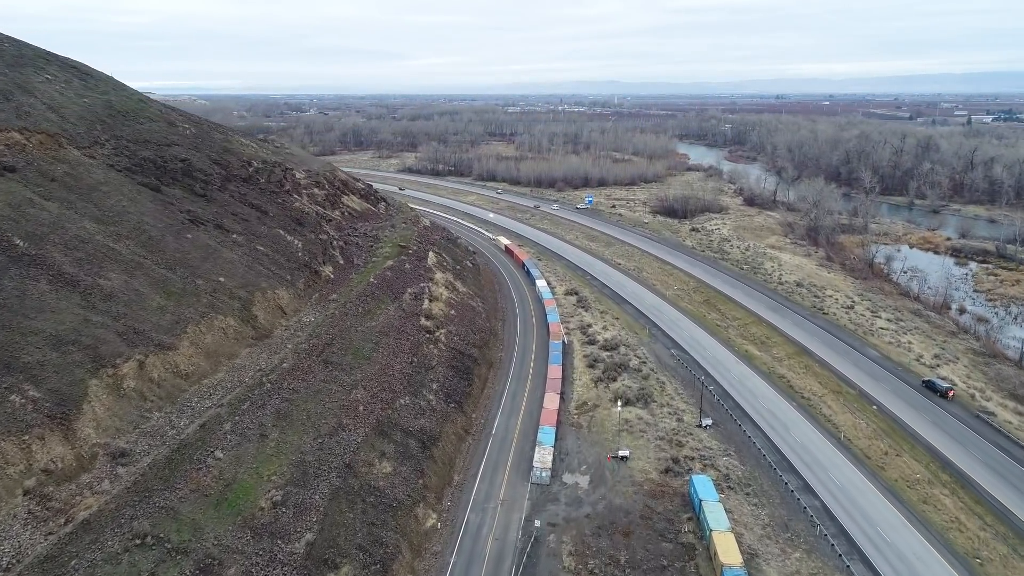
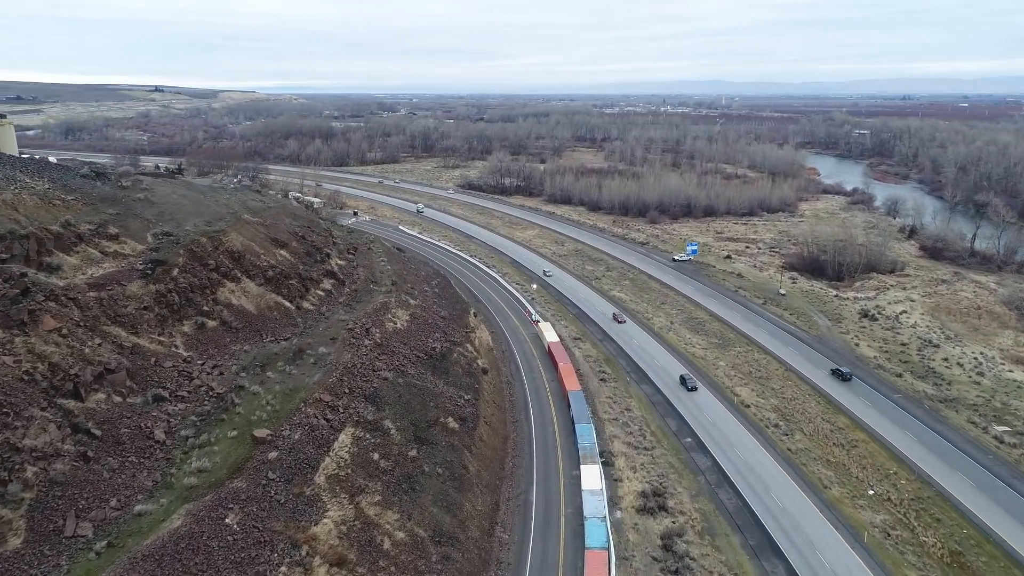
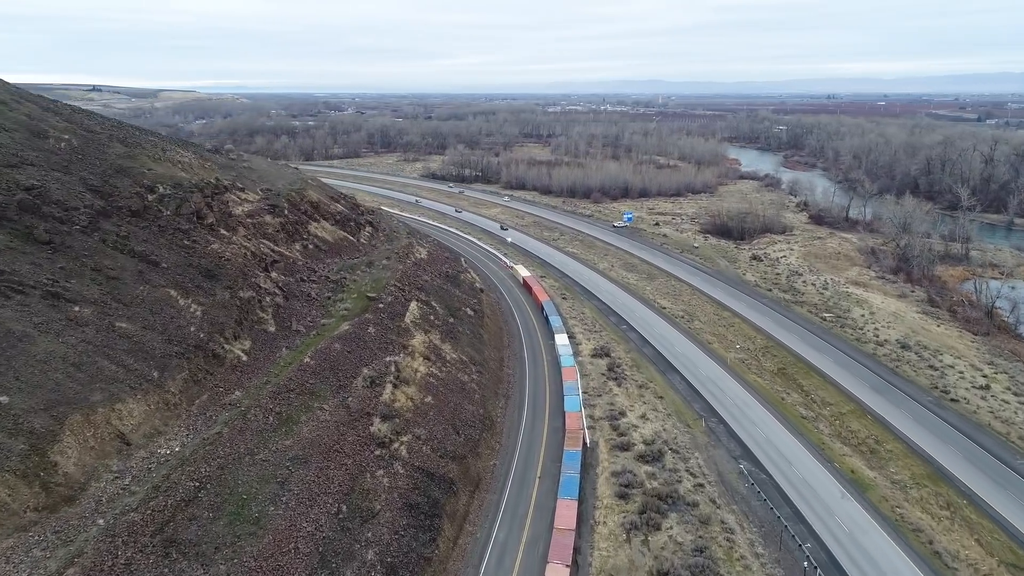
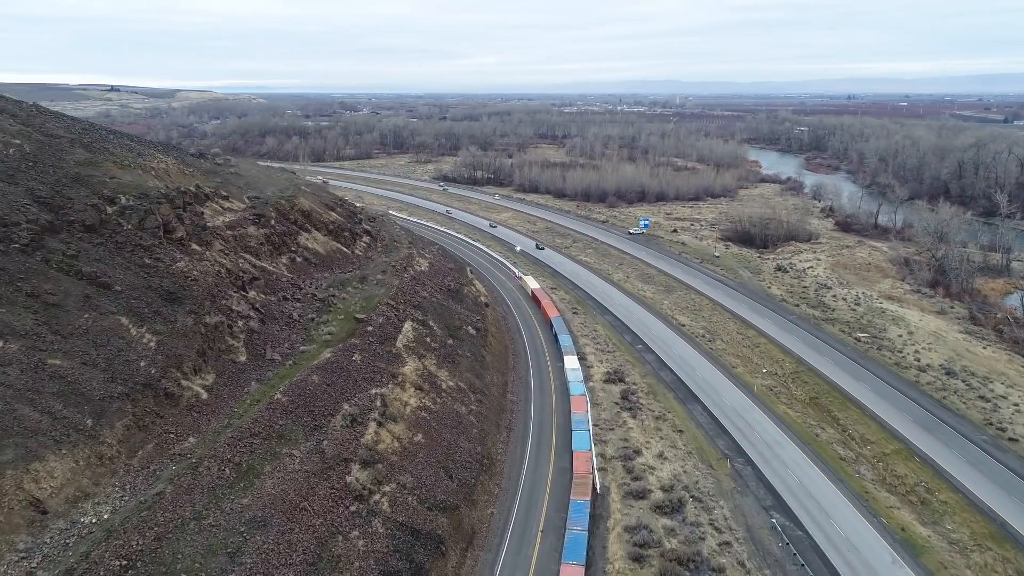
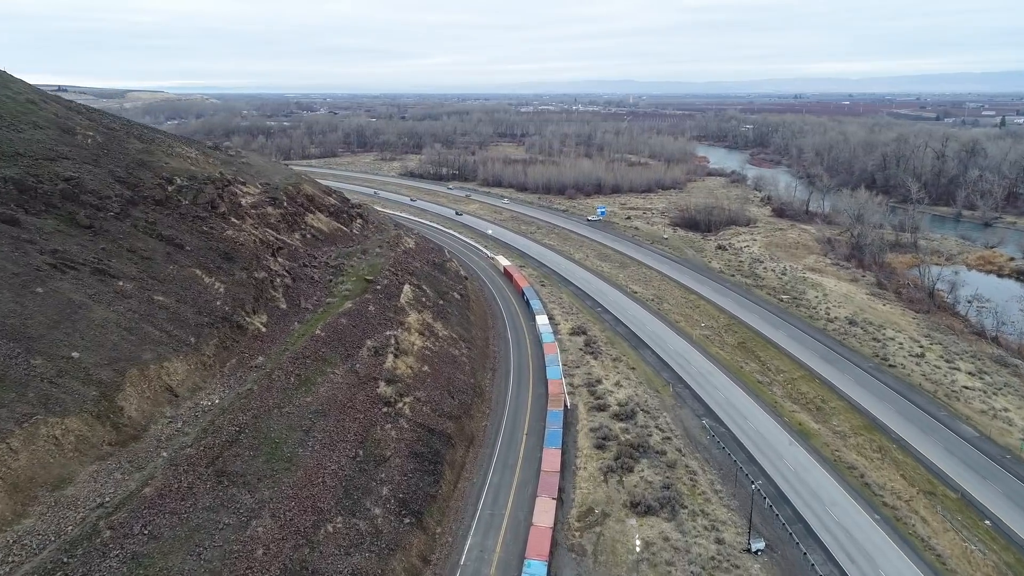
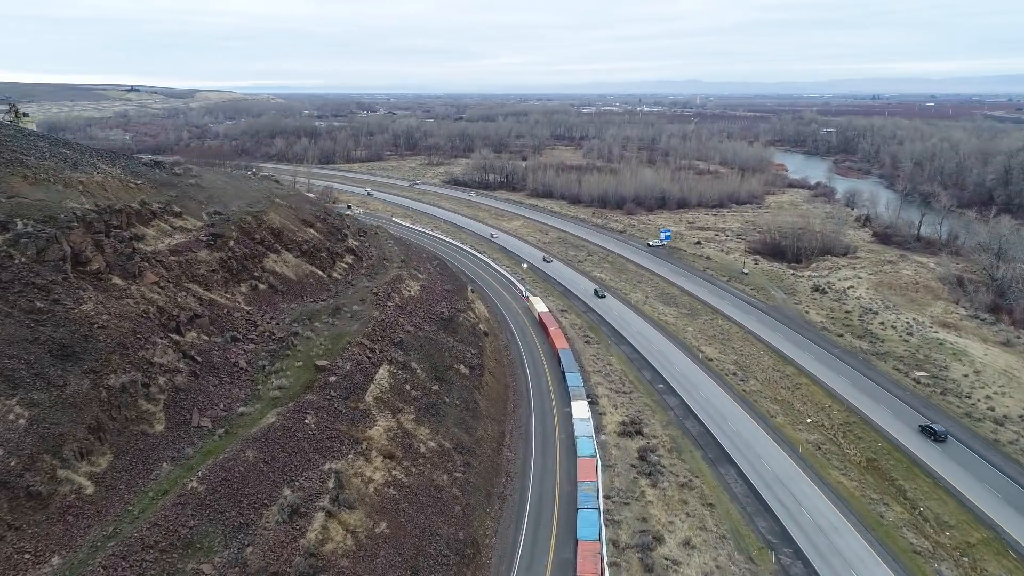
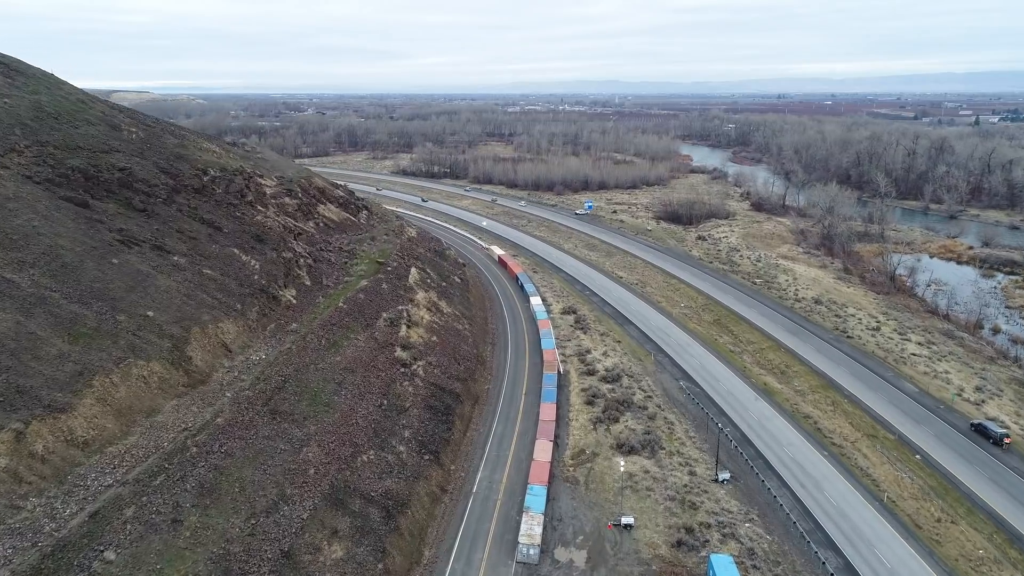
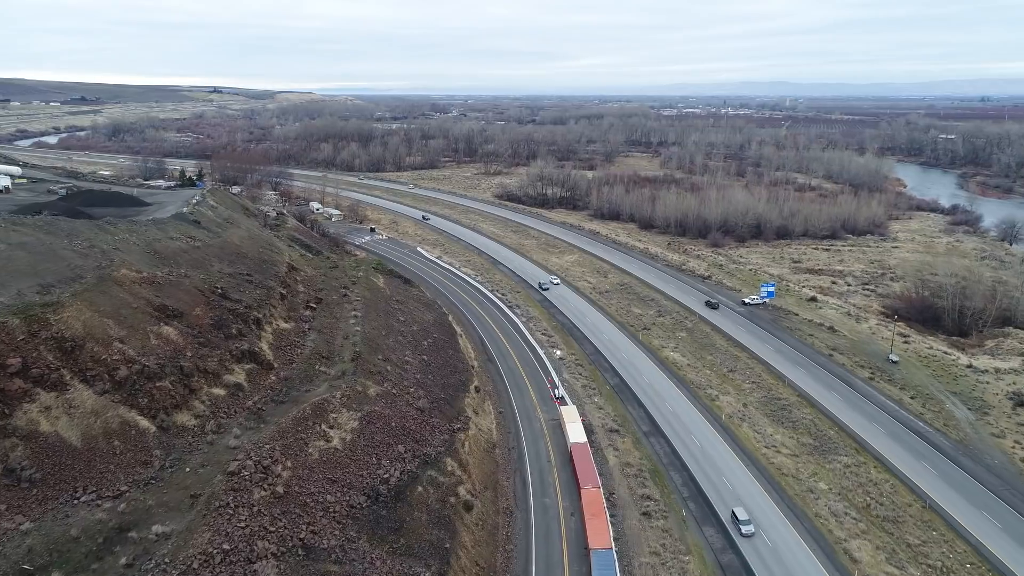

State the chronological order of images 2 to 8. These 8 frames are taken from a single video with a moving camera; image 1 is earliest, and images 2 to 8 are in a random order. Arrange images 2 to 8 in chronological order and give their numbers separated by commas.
7, 5, 3, 4, 6, 2, 8
